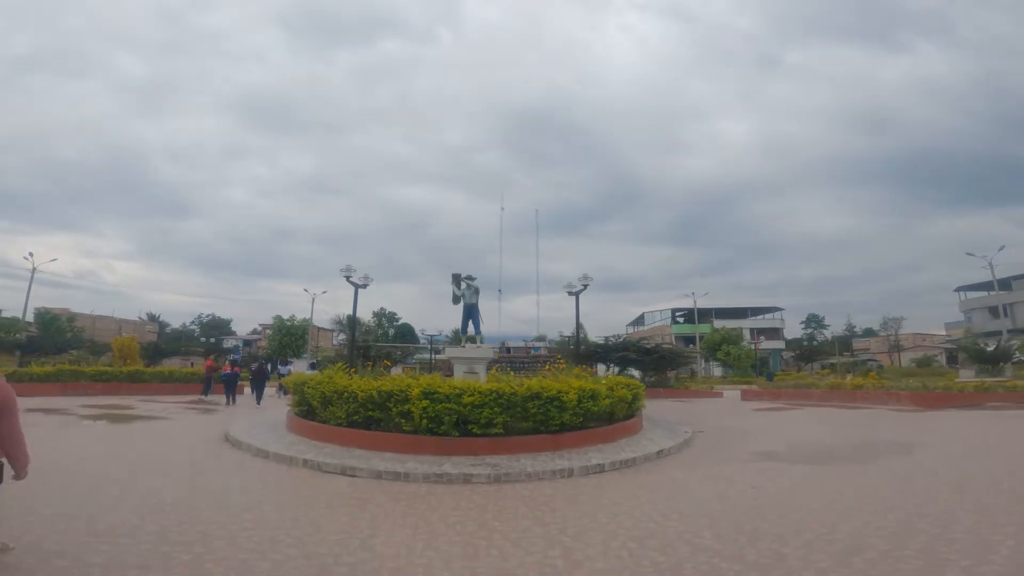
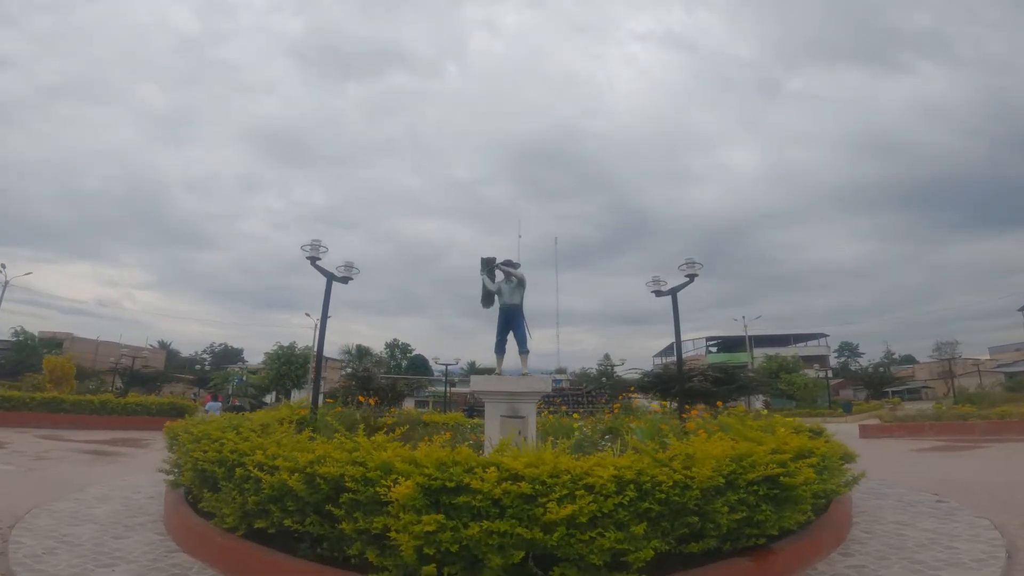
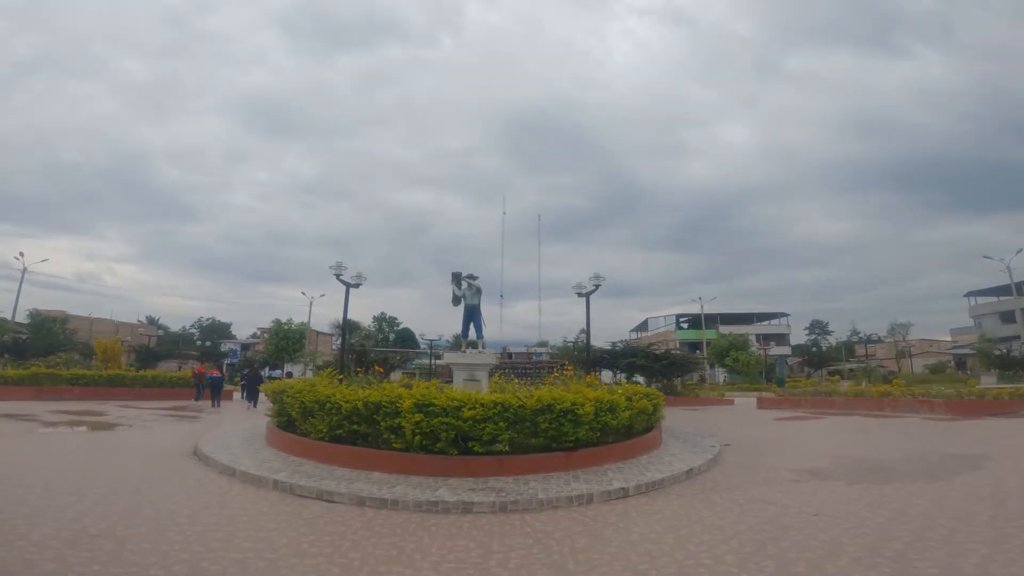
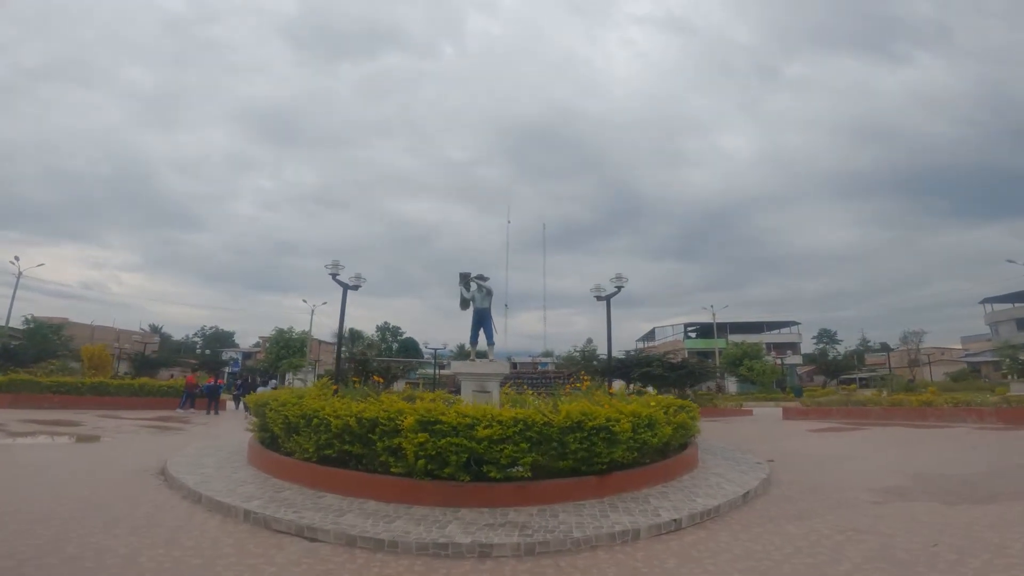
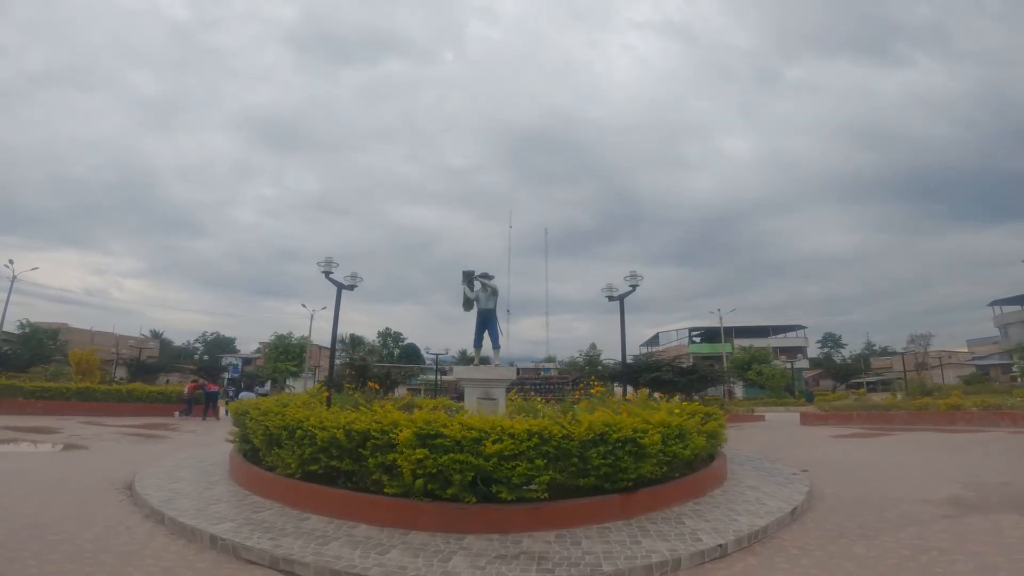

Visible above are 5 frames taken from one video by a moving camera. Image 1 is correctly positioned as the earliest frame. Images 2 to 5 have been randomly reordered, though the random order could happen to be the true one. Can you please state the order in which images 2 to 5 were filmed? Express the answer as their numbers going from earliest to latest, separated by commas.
3, 4, 5, 2
